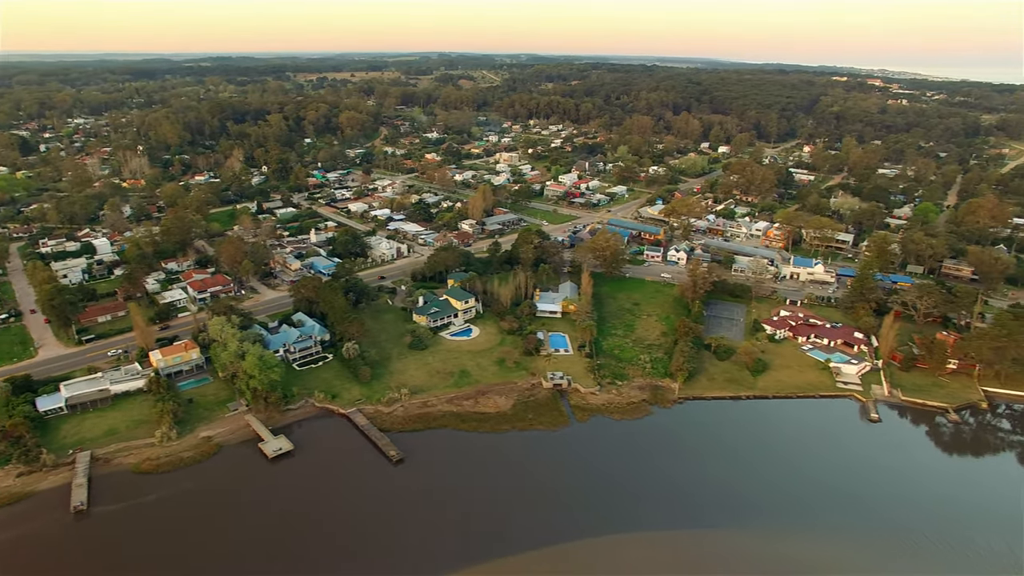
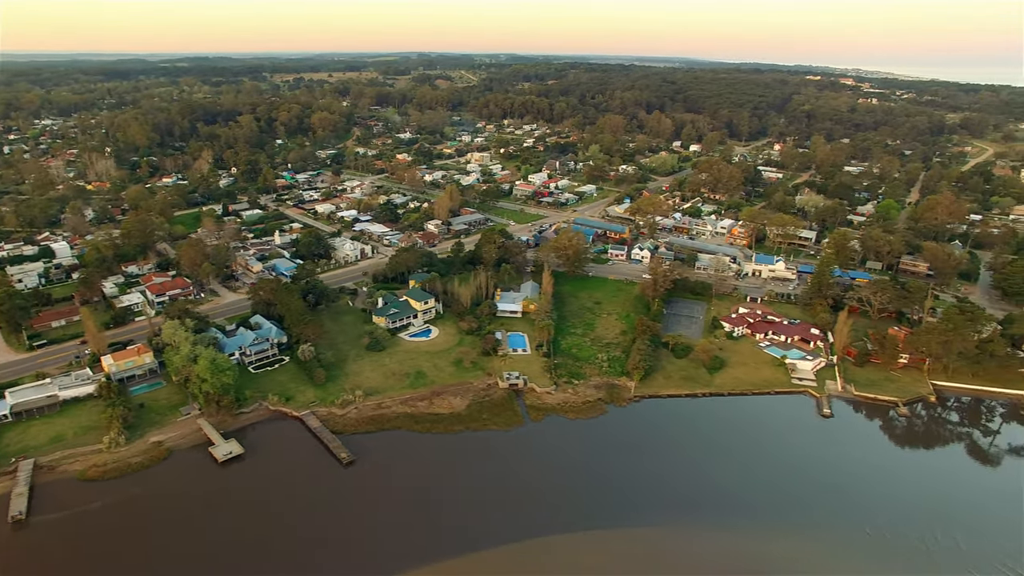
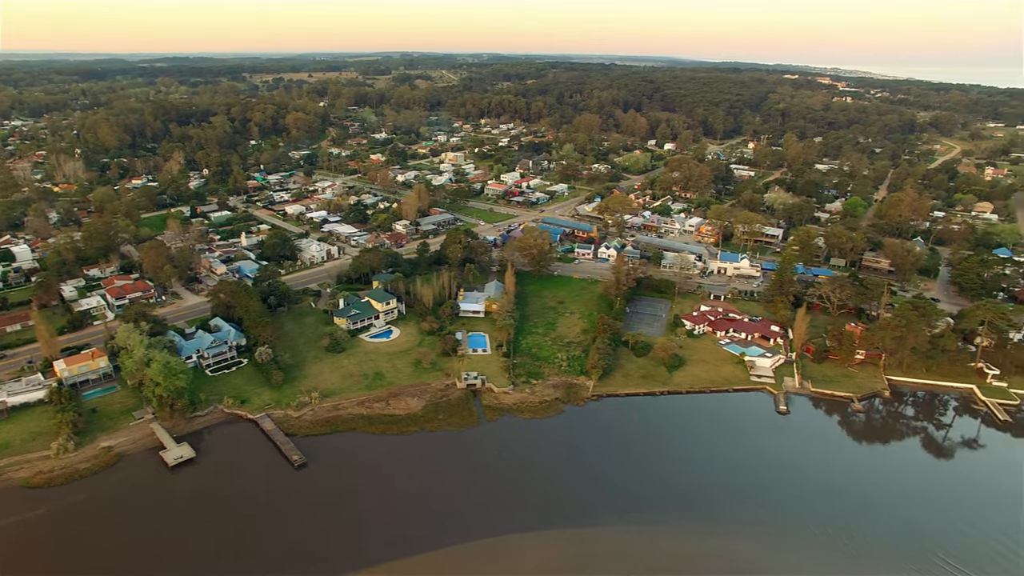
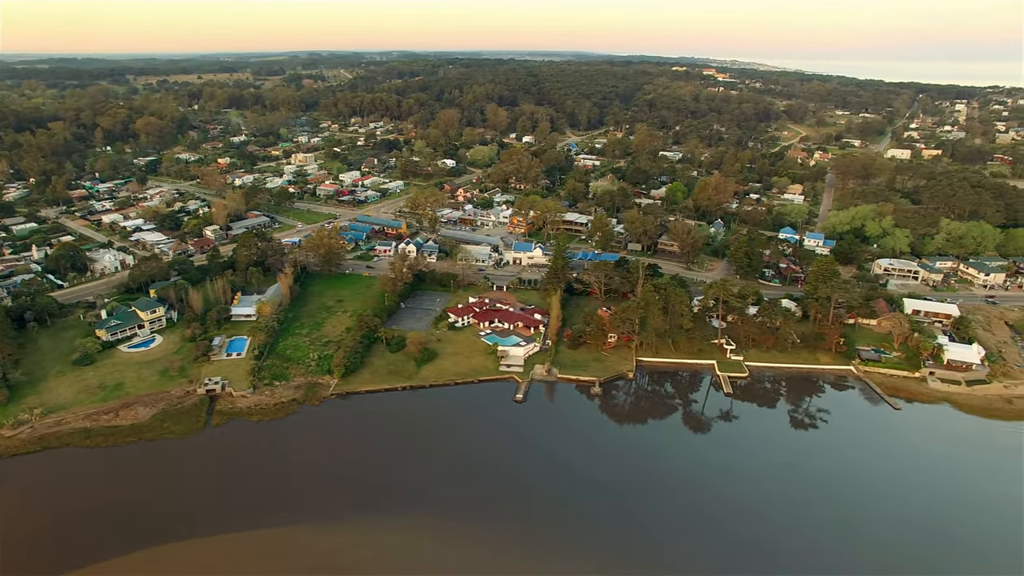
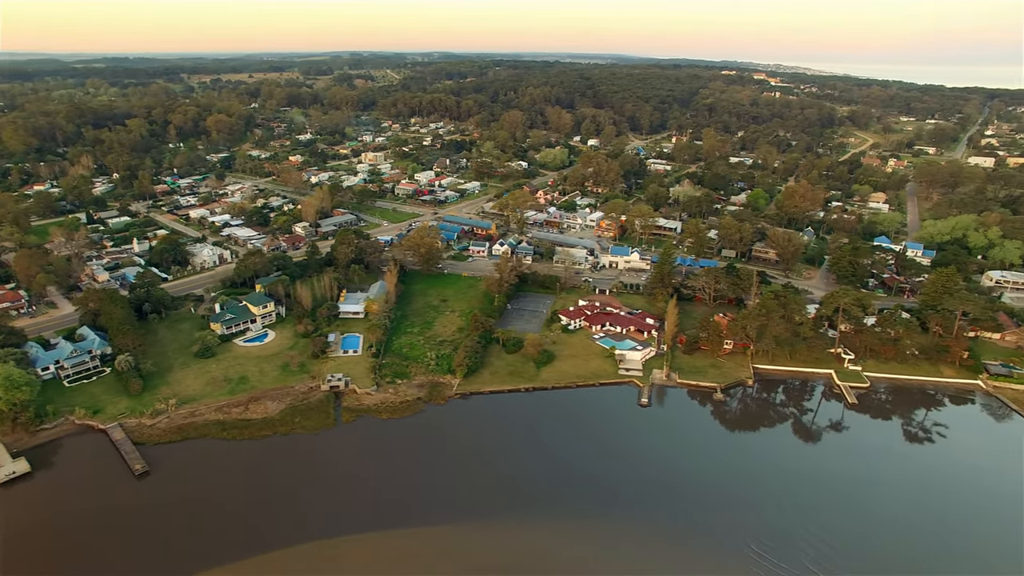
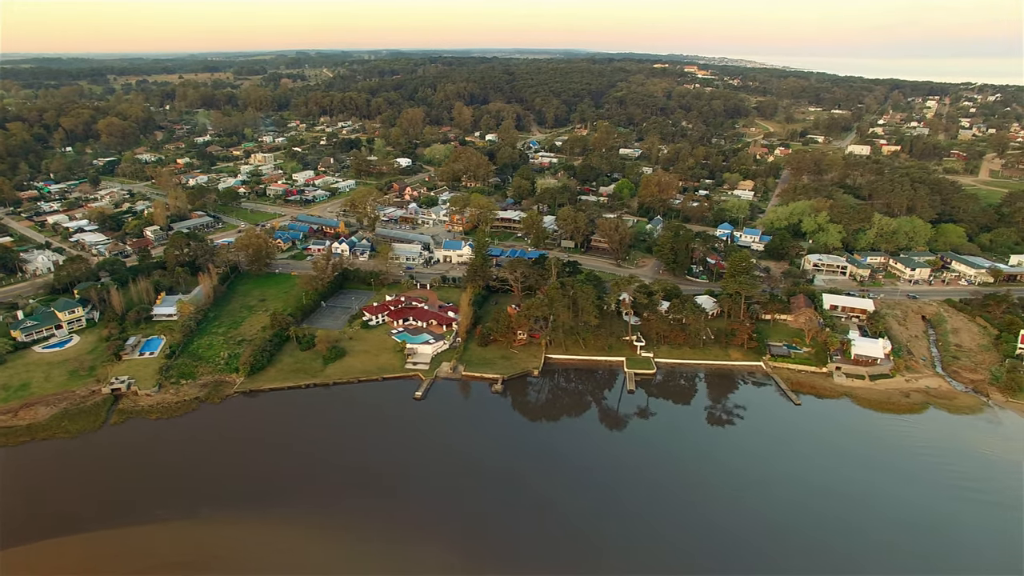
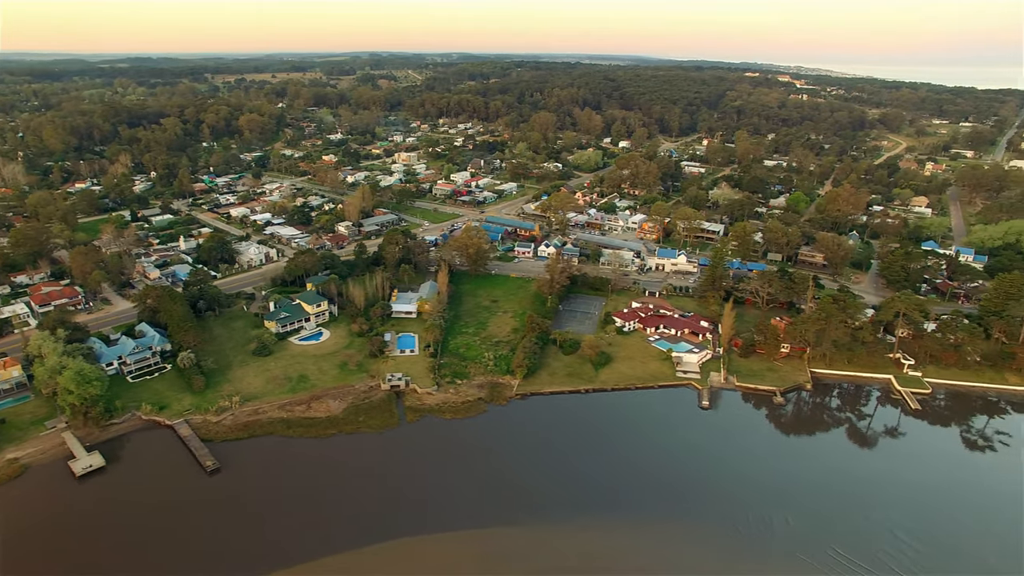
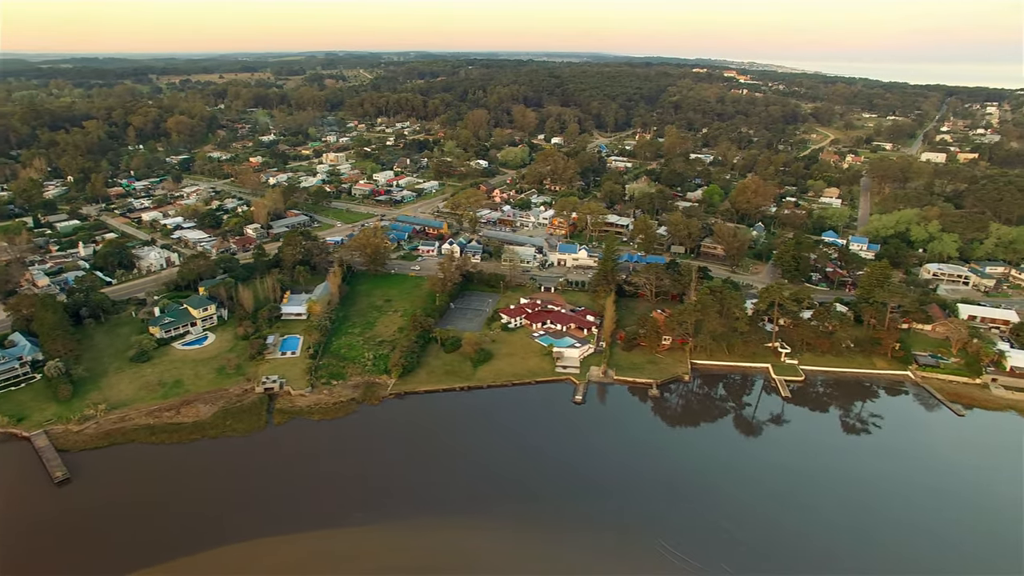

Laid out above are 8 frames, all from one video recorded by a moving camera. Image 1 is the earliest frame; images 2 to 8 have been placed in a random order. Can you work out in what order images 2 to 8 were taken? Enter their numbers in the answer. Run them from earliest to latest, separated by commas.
2, 3, 7, 5, 8, 4, 6
